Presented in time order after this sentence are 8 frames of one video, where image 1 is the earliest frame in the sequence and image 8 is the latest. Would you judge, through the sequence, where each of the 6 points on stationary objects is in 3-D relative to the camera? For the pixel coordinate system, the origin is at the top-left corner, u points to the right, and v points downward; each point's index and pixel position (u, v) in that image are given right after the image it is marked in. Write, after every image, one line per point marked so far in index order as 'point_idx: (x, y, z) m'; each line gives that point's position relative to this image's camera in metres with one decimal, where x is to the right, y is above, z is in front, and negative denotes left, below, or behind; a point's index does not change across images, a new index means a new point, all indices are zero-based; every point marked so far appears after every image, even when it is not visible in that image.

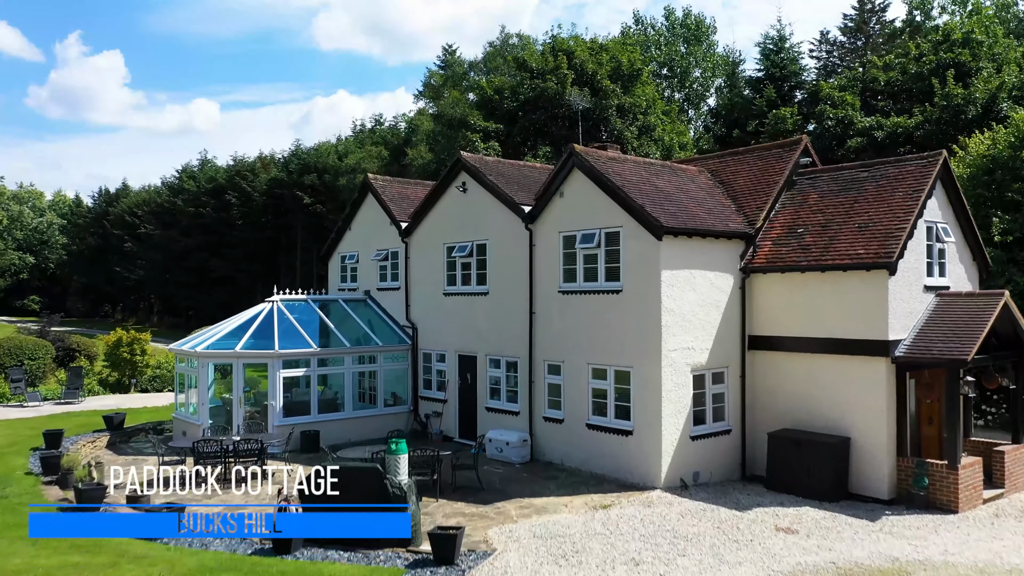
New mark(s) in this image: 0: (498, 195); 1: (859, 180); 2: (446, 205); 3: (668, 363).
0: (-0.3, +1.8, +16.0) m
1: (+5.9, +1.8, +14.3) m
2: (-1.4, +1.7, +17.5) m
3: (+2.4, -1.2, +13.1) m
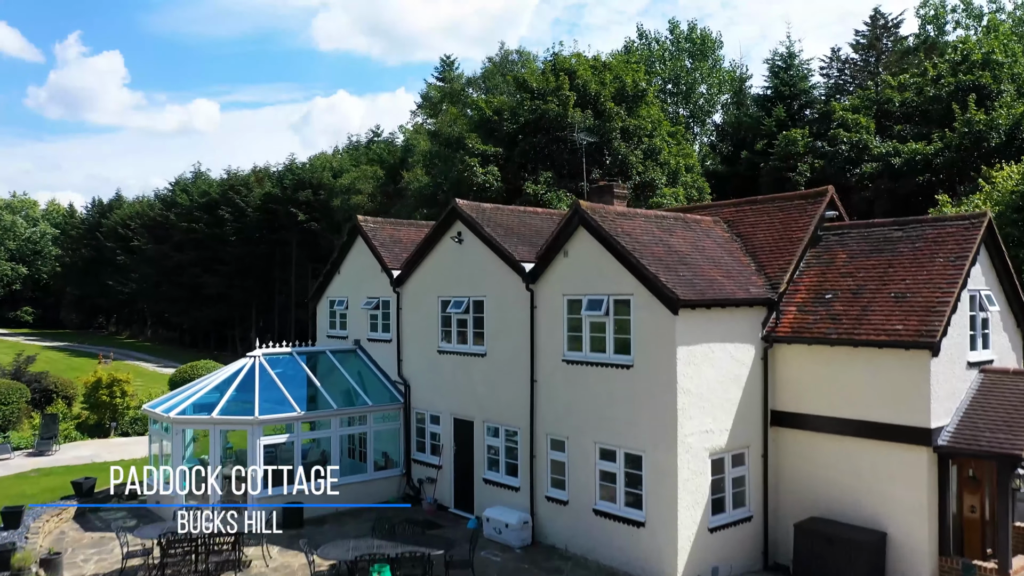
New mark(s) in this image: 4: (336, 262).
0: (-0.3, +0.7, +14.7) m
1: (+5.8, +0.7, +13.0) m
2: (-1.4, +0.6, +16.3) m
3: (+2.4, -2.3, +11.8) m
4: (-4.1, +0.6, +19.7) m
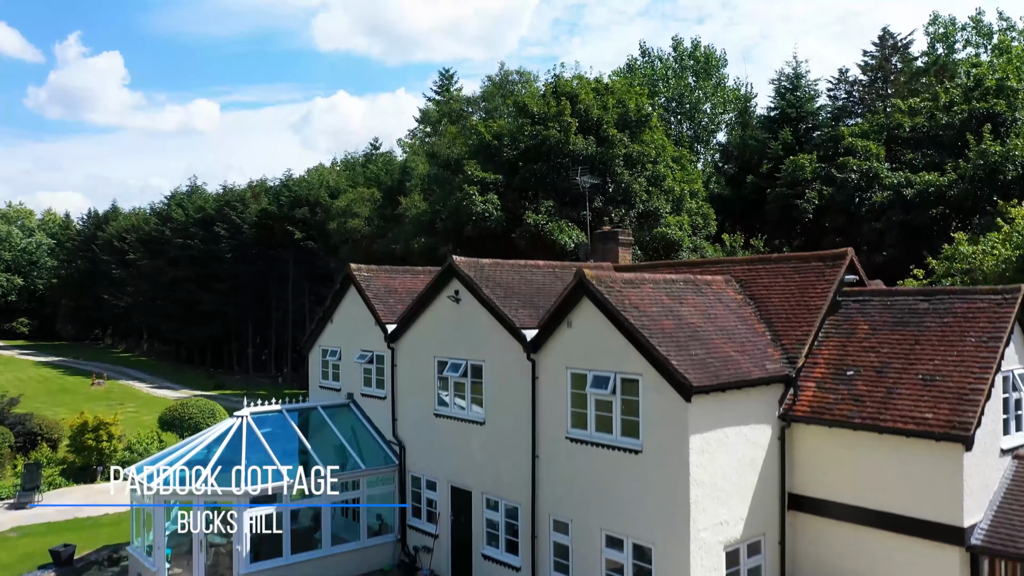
0: (-0.3, -0.4, +13.9) m
1: (+5.8, -0.3, +12.2) m
2: (-1.4, -0.5, +15.4) m
3: (+2.4, -3.3, +11.0) m
4: (-4.1, -0.5, +18.9) m
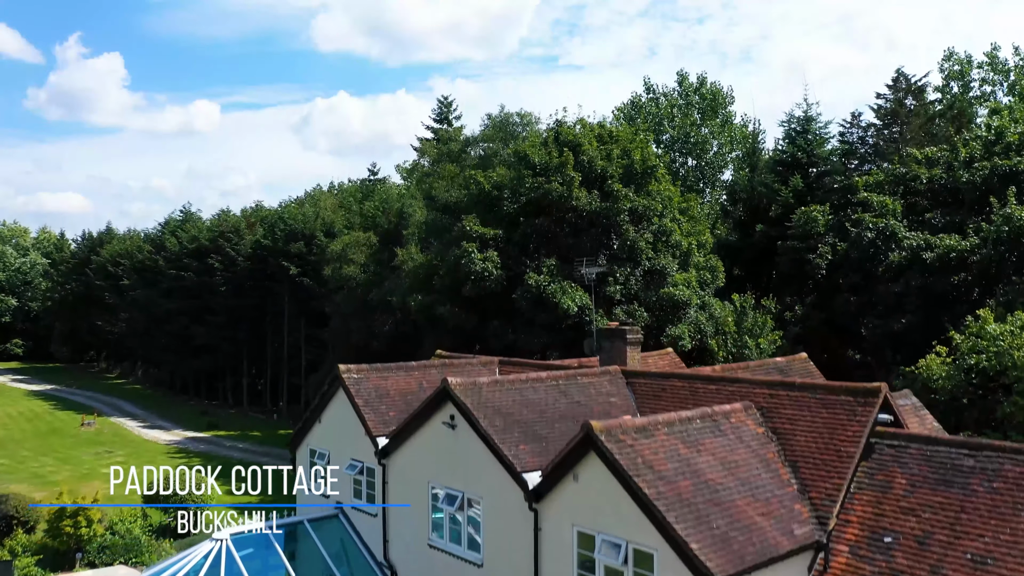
0: (-0.3, -2.4, +12.7) m
1: (+5.8, -2.4, +11.0) m
2: (-1.4, -2.5, +14.2) m
3: (+2.4, -5.4, +9.8) m
4: (-4.1, -2.5, +17.7) m
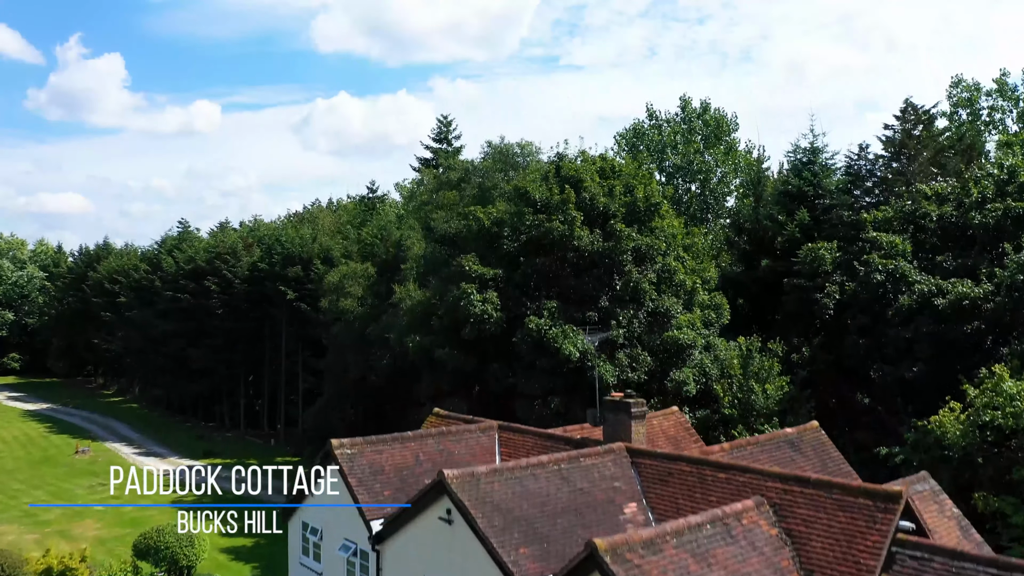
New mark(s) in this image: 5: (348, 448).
0: (-0.3, -3.8, +12.1) m
1: (+5.8, -3.7, +10.4) m
2: (-1.4, -3.8, +13.6) m
3: (+2.4, -6.7, +9.1) m
4: (-4.1, -3.9, +17.1) m
5: (-3.1, -3.0, +16.2) m
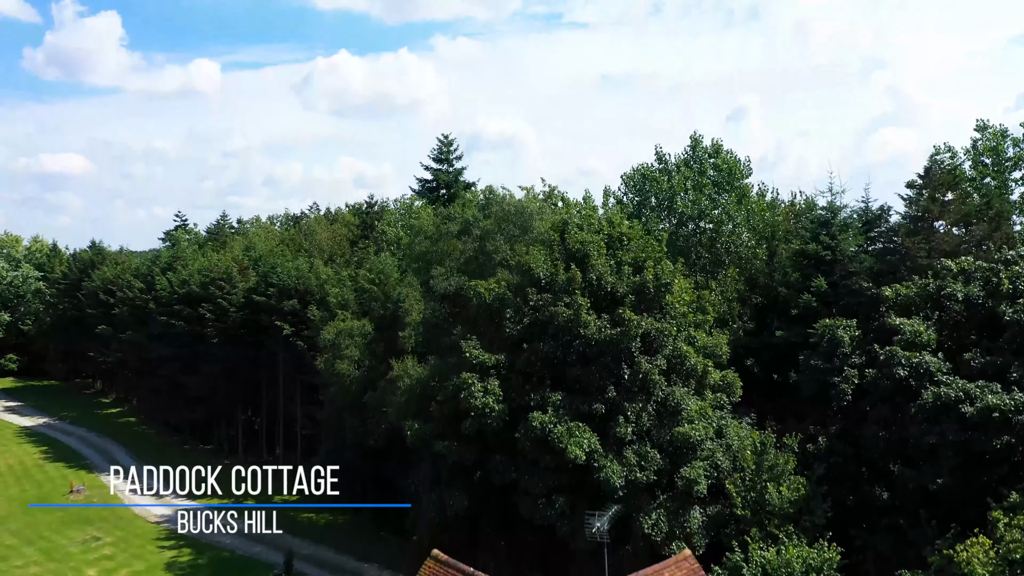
0: (-0.2, -7.3, +11.0) m
1: (+5.9, -7.3, +9.2) m
2: (-1.3, -7.2, +12.5) m
3: (+2.4, -10.3, +8.1) m
4: (-4.0, -7.1, +16.0) m
5: (-3.1, -6.3, +15.0) m
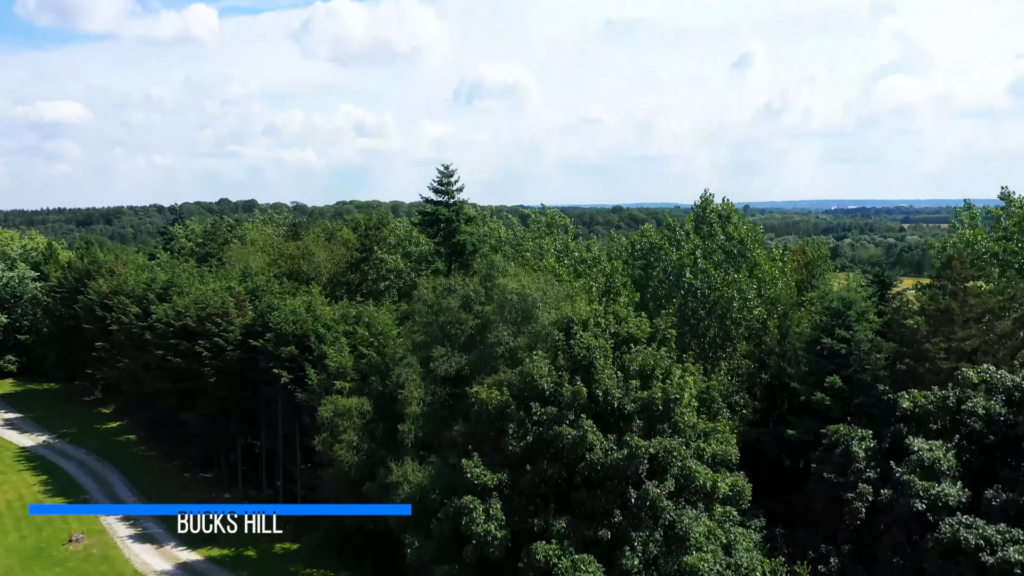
0: (-0.2, -11.8, +10.4) m
1: (+5.9, -11.9, +8.7) m
2: (-1.3, -11.7, +11.9) m
3: (+2.5, -15.0, +7.8) m
4: (-4.0, -11.3, +15.4) m
5: (-3.0, -10.6, +14.4) m
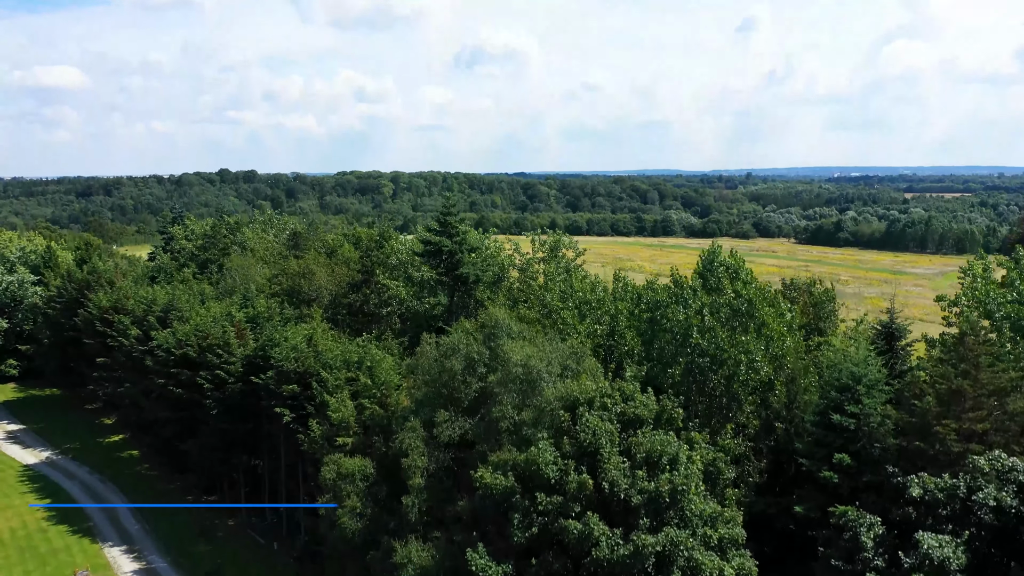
0: (-0.1, -15.1, +10.5) m
1: (+6.0, -15.3, +8.7) m
2: (-1.1, -14.9, +12.0) m
3: (+2.6, -18.5, +8.0) m
4: (-3.8, -14.4, +15.4) m
5: (-2.9, -13.8, +14.4) m
